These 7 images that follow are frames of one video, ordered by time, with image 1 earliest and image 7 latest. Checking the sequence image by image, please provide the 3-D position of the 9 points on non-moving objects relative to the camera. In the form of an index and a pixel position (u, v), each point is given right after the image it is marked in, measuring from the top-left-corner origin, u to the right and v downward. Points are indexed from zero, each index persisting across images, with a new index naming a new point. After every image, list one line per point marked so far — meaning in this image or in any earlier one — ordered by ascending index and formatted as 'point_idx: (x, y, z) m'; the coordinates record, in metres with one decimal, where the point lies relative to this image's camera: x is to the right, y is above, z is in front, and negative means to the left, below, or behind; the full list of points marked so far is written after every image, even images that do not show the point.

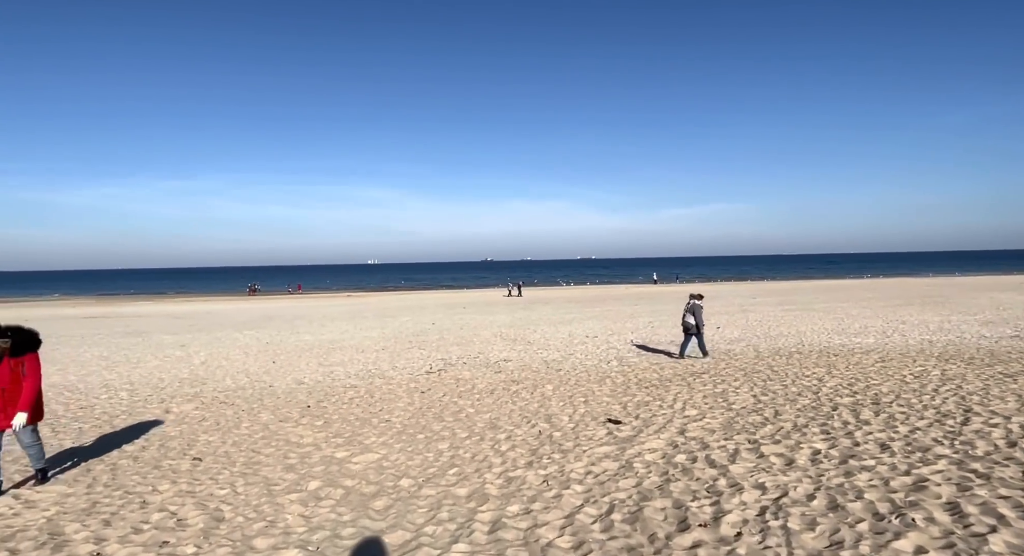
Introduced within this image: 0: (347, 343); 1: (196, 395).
0: (-5.0, -2.0, +19.6) m
1: (-6.0, -2.2, +12.2) m
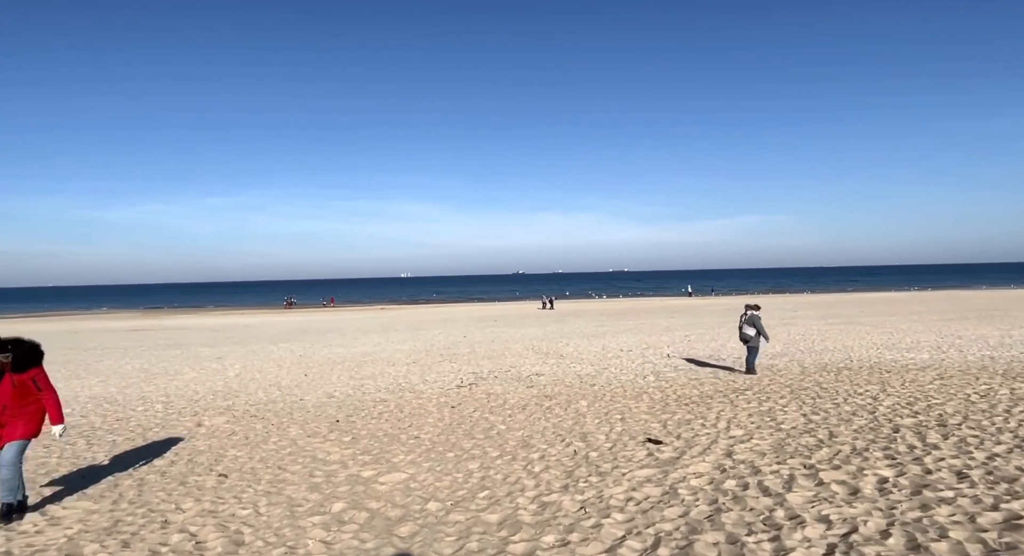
0: (-4.0, -2.3, +19.6) m
1: (-5.4, -2.5, +12.2) m
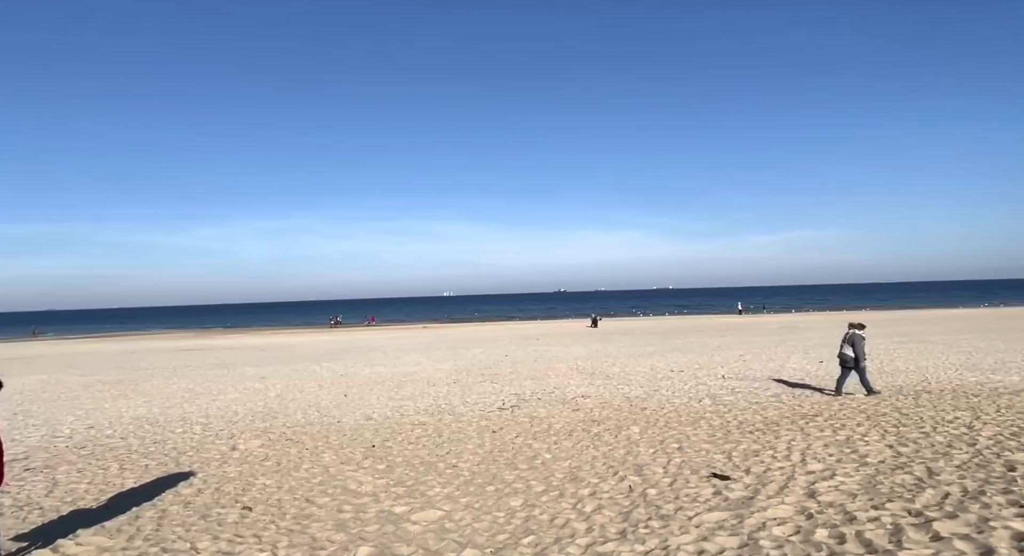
0: (-2.7, -2.9, +19.2) m
1: (-4.6, -2.8, +12.0) m
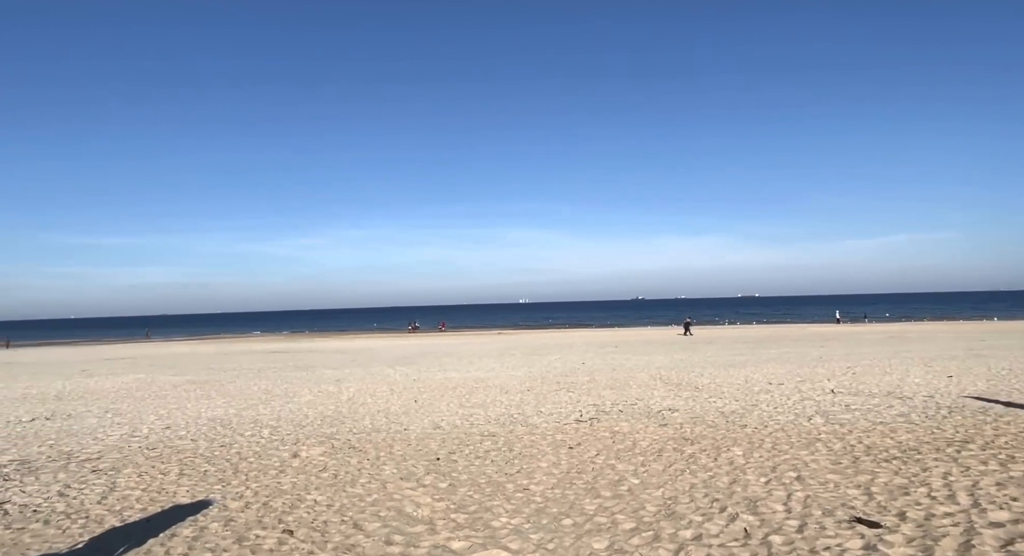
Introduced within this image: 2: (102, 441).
0: (-0.5, -3.0, +18.5) m
1: (-3.2, -2.8, +11.5) m
2: (-7.5, -3.0, +11.8) m
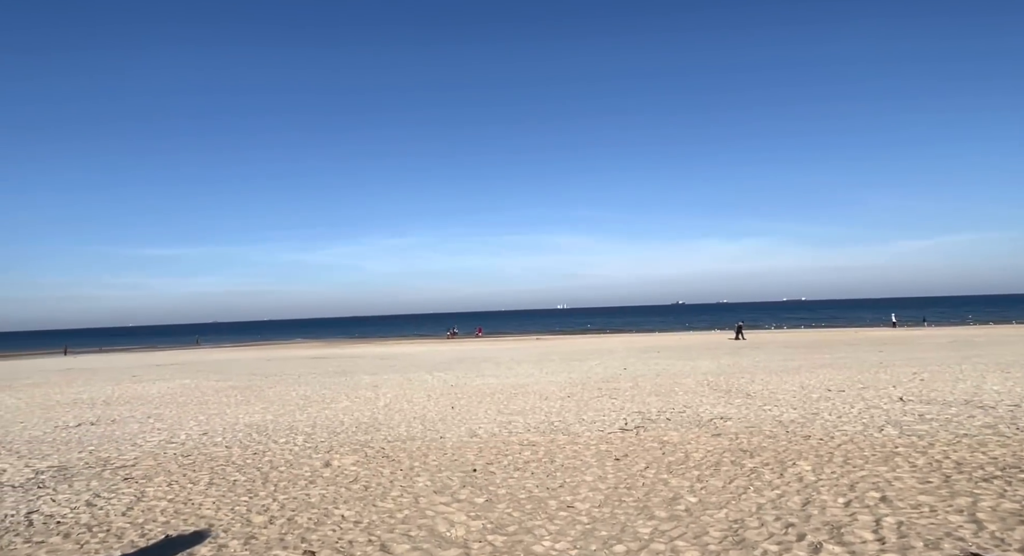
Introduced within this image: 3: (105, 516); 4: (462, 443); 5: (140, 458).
0: (+0.6, -3.1, +18.0) m
1: (-2.5, -2.9, +11.2) m
2: (-6.7, -3.0, +11.7) m
3: (-4.6, -2.7, +7.5) m
4: (-0.8, -2.8, +11.2) m
5: (-6.0, -2.9, +10.4) m
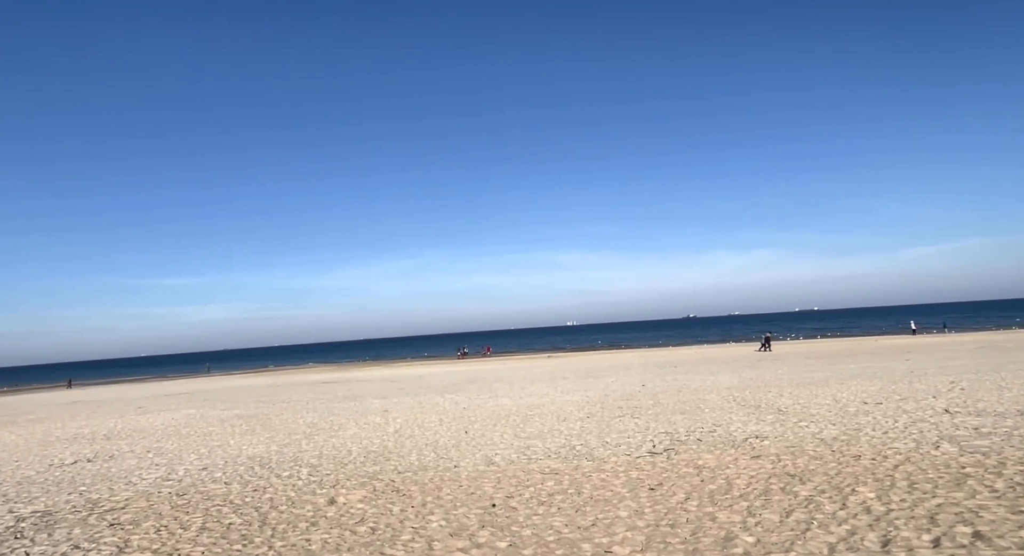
0: (+1.0, -3.5, +17.3) m
1: (-2.2, -3.2, +10.5) m
2: (-6.4, -3.5, +11.1) m
3: (-4.4, -3.0, +6.9) m
4: (-0.5, -3.1, +10.5) m
5: (-5.7, -3.3, +9.8) m
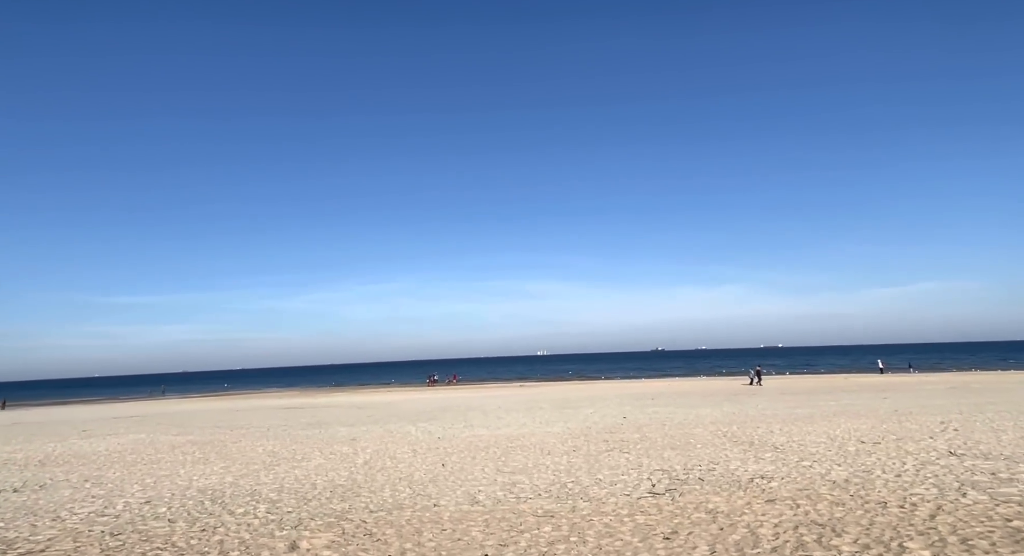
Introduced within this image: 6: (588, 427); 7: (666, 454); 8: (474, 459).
0: (+0.3, -4.1, +16.5) m
1: (-2.5, -3.4, +9.6) m
2: (-6.7, -3.7, +9.9) m
3: (-4.5, -3.0, +5.8) m
4: (-0.8, -3.4, +9.6) m
5: (-6.0, -3.4, +8.7) m
6: (+2.1, -4.4, +19.1) m
7: (+3.0, -3.6, +13.4) m
8: (-0.9, -3.9, +14.2) m
